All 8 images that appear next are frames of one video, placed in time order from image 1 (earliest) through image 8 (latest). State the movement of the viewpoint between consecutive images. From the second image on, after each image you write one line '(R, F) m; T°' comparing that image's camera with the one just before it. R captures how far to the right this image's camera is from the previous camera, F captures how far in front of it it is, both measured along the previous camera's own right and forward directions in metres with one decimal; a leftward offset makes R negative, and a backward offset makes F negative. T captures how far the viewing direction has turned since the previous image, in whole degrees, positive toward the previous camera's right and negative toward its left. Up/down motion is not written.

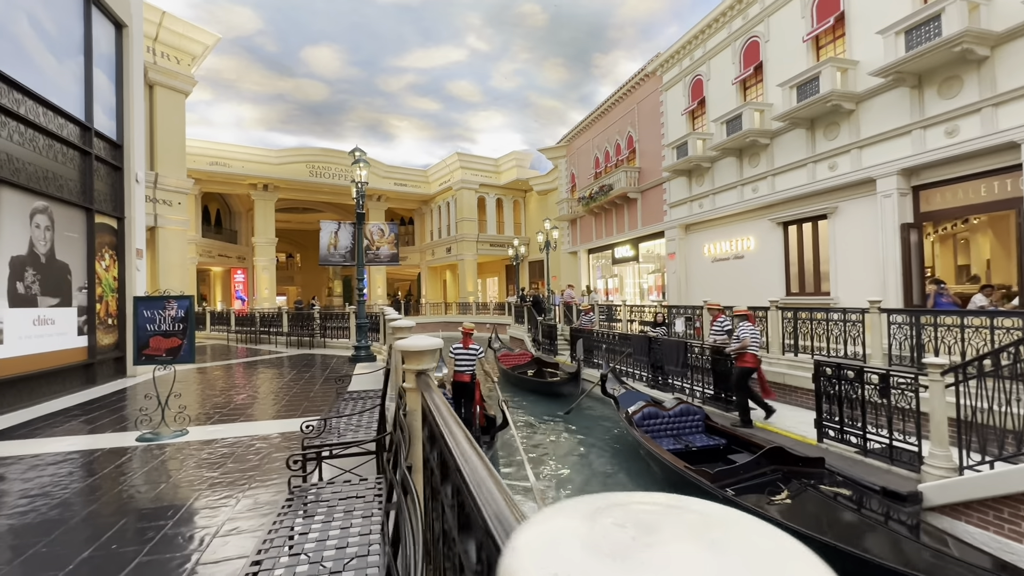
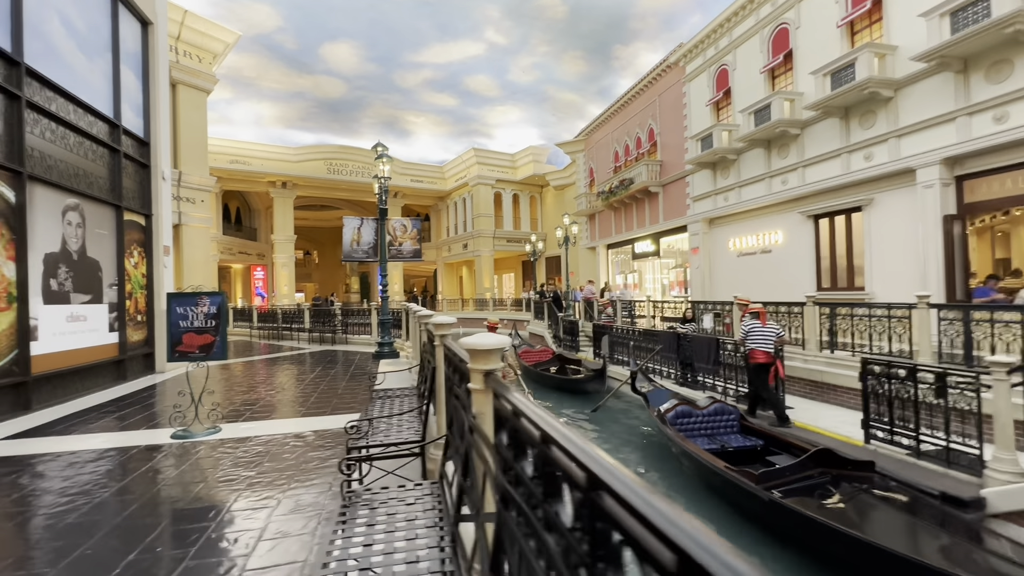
(-0.3, +0.2) m; -2°
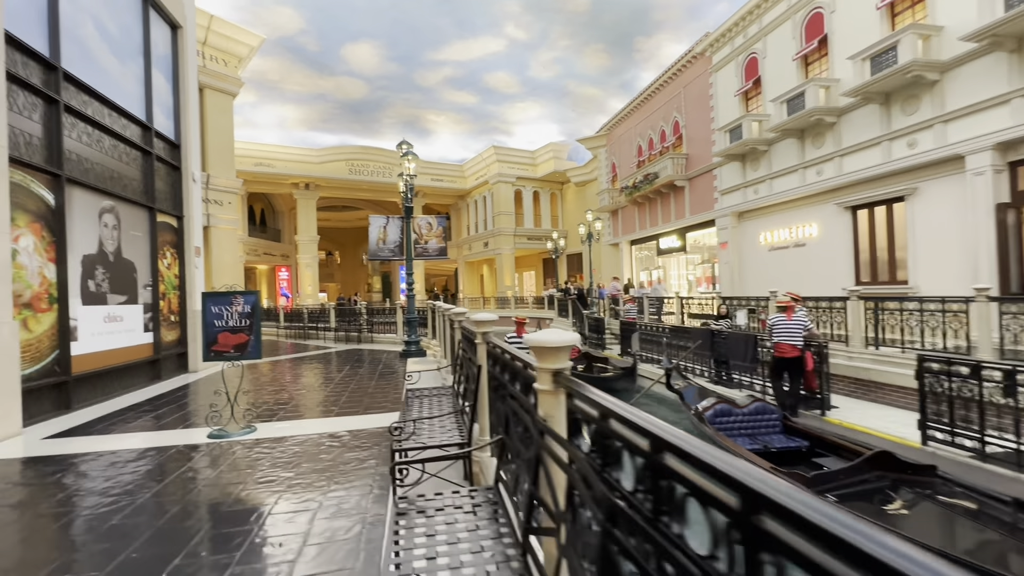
(-0.2, +0.2) m; -2°
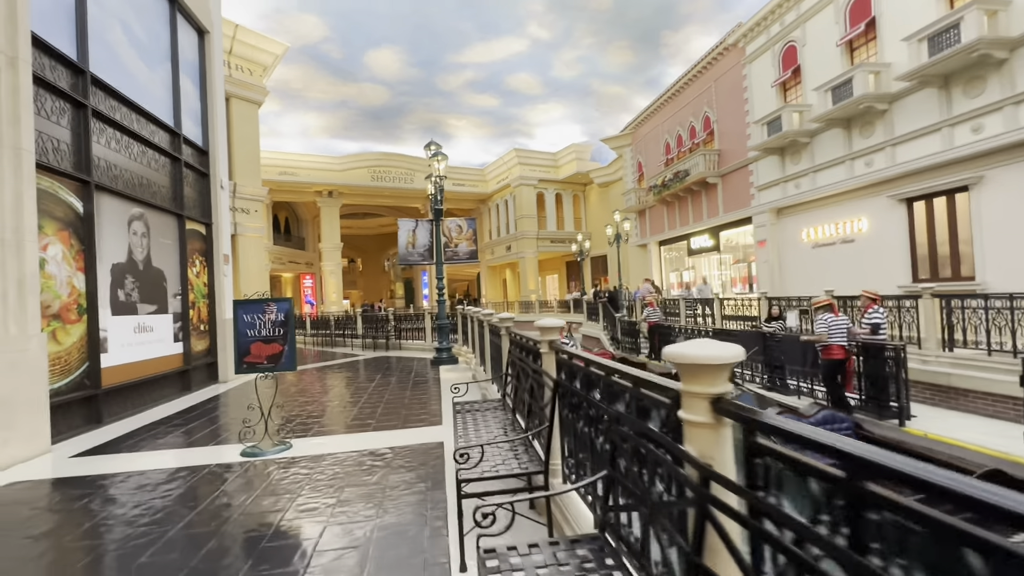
(-0.4, +0.5) m; -2°
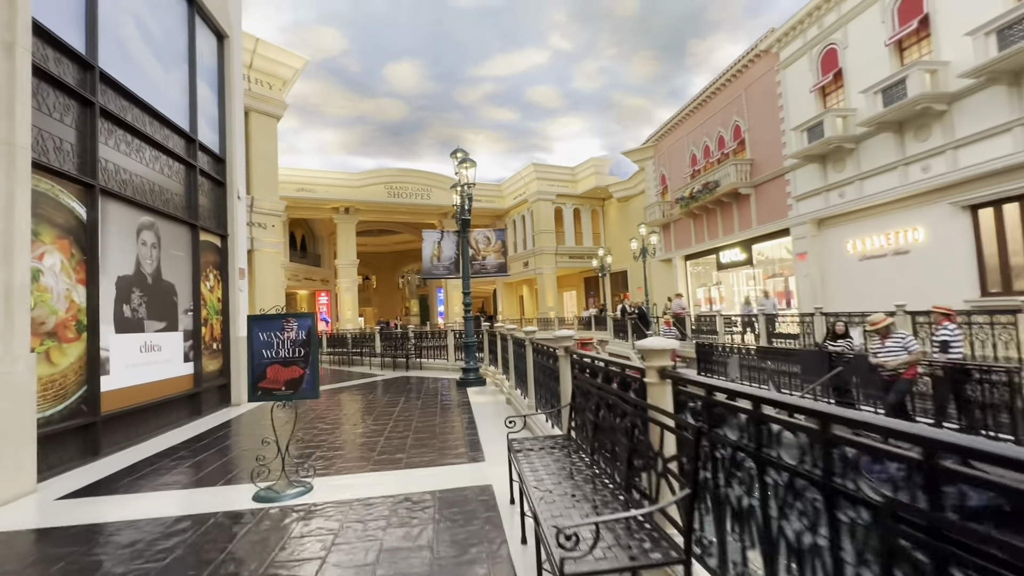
(-0.5, +0.8) m; -1°
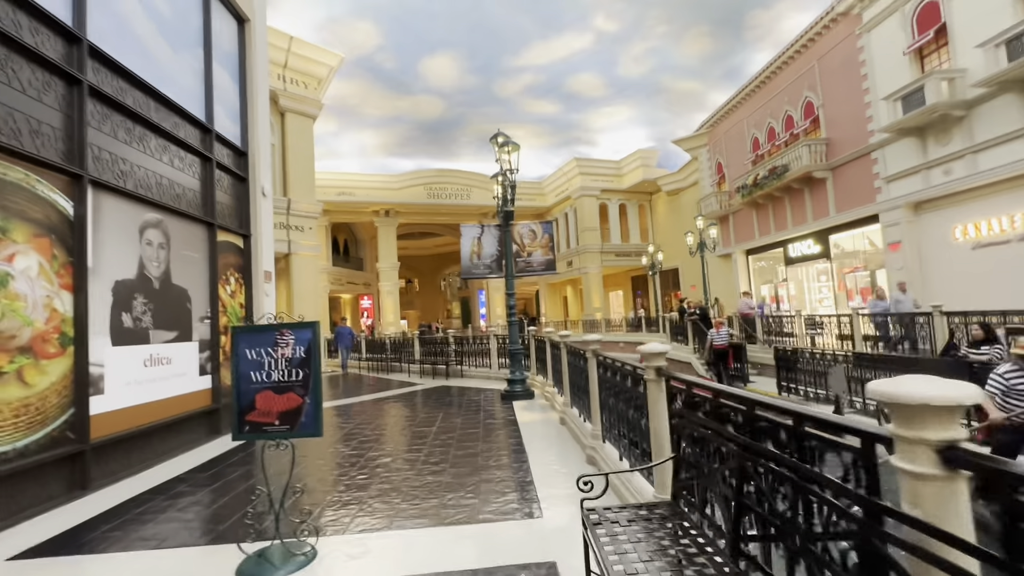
(-0.2, +1.2) m; -5°
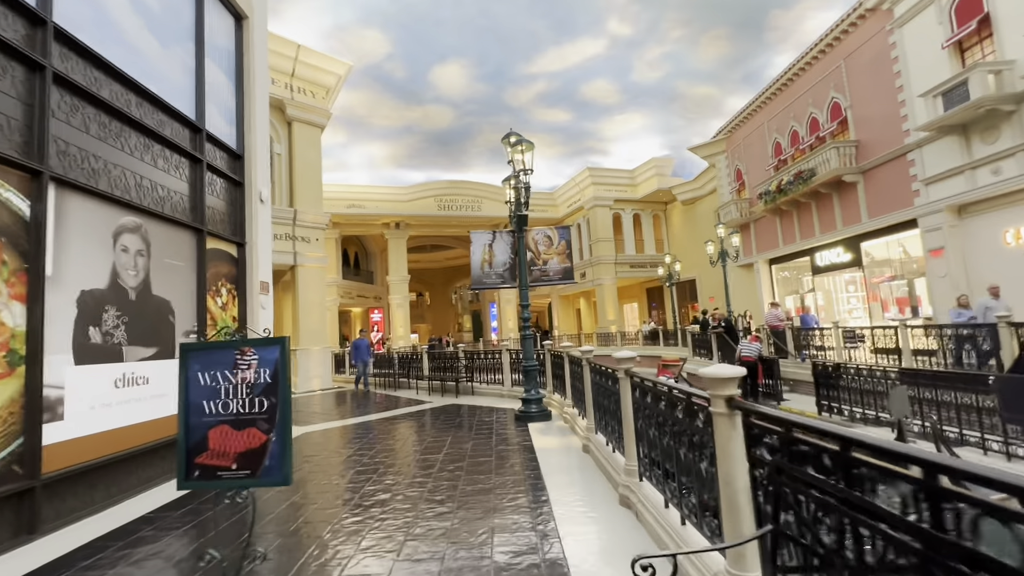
(-0.1, +0.7) m; -1°
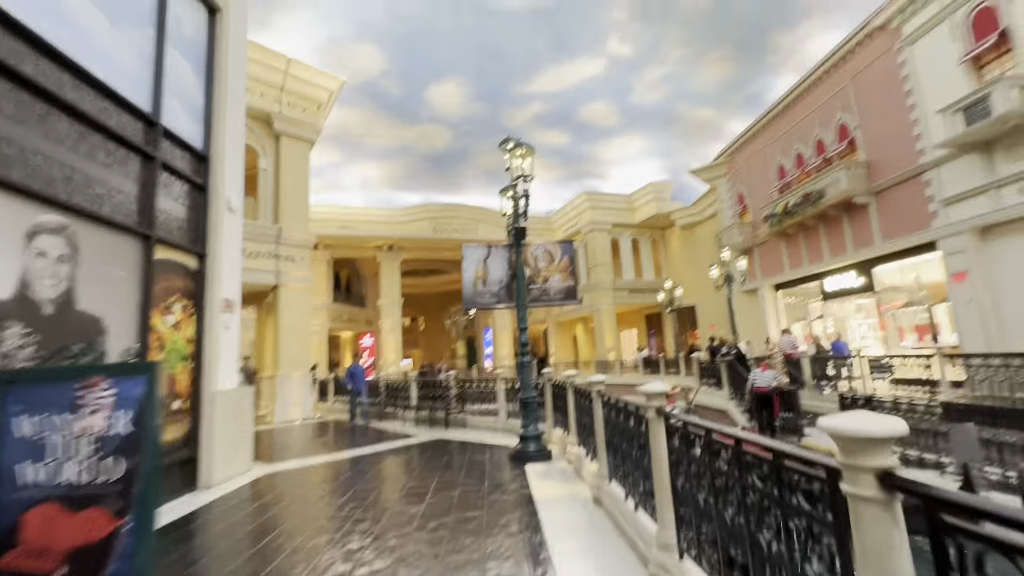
(0.0, +0.9) m; +1°
